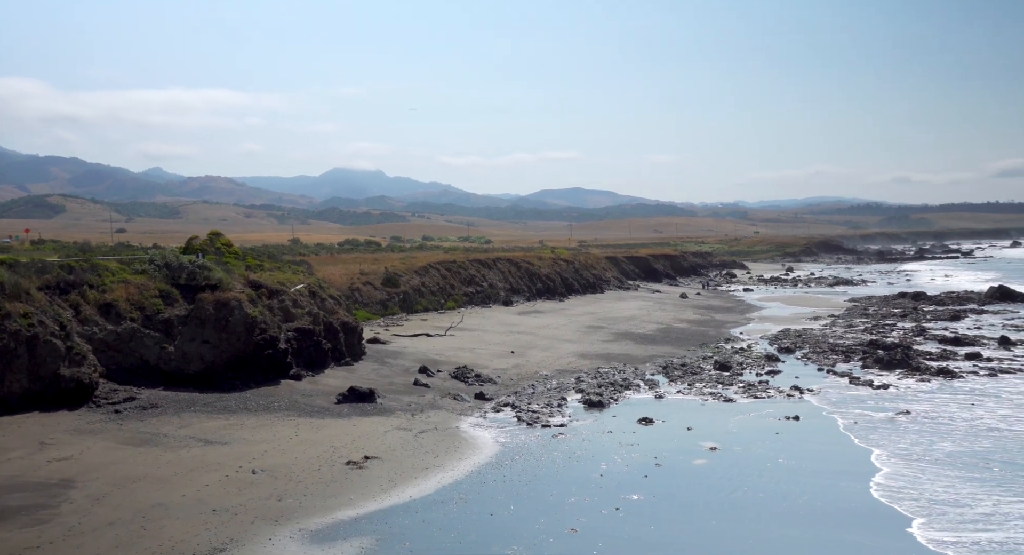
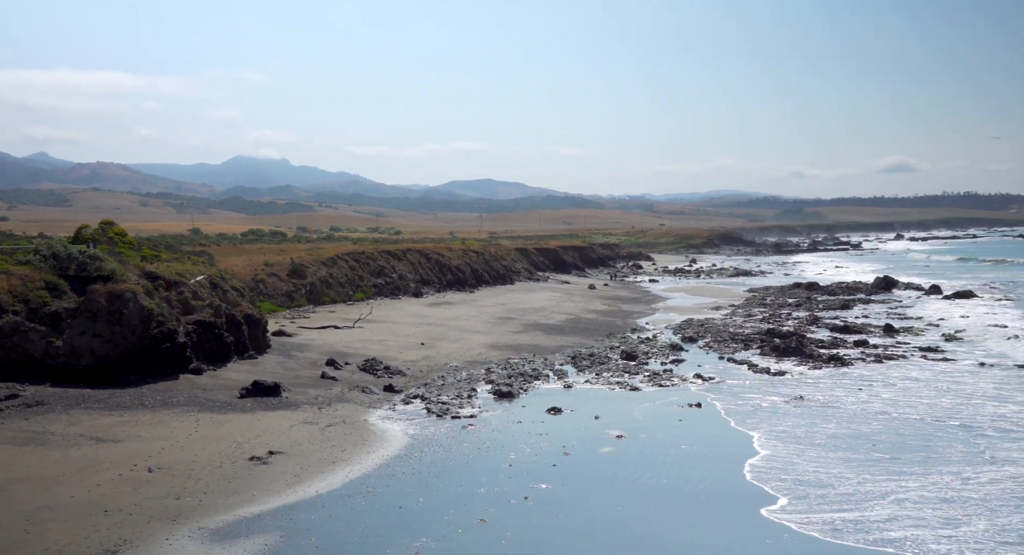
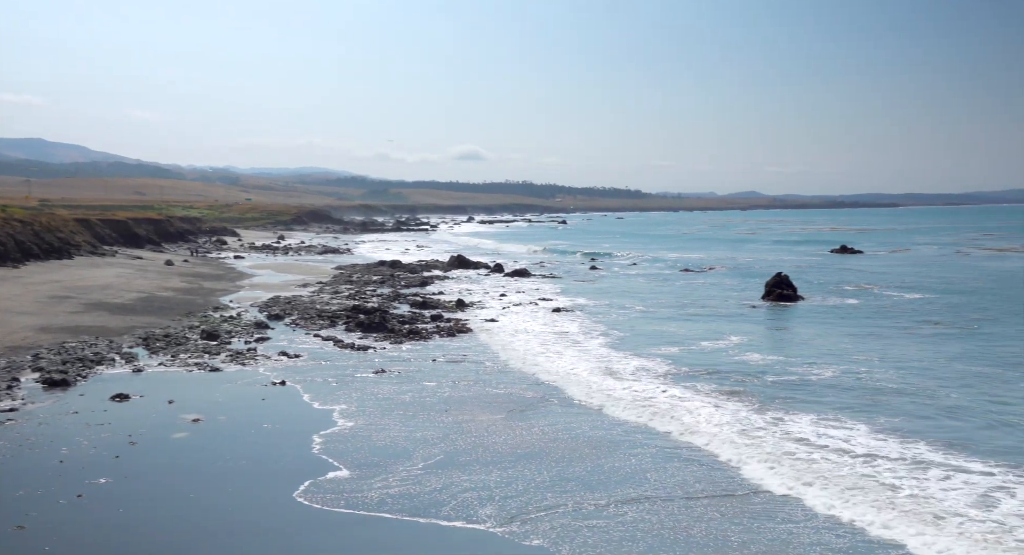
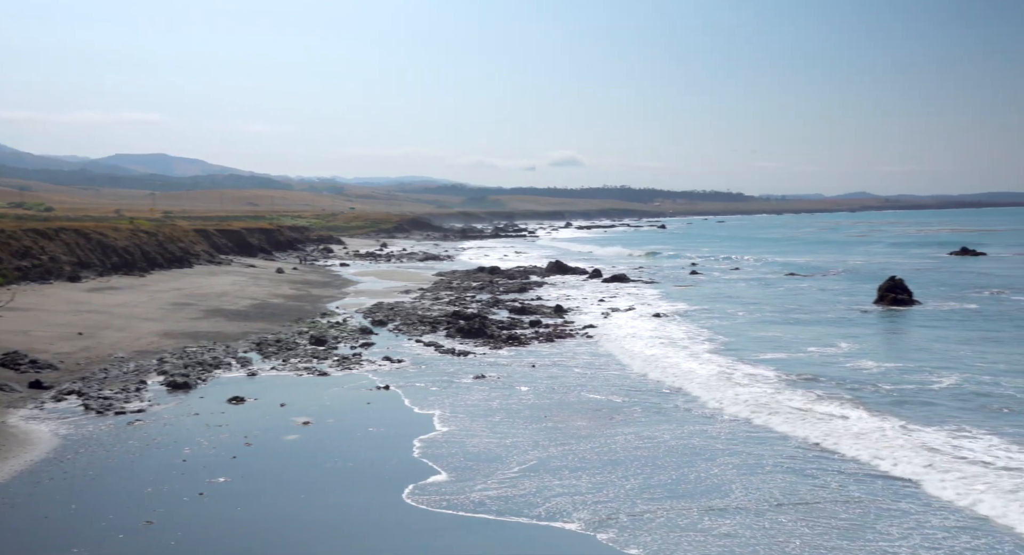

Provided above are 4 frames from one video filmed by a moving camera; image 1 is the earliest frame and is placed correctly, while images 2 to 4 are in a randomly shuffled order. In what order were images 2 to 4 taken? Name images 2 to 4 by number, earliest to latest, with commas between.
2, 4, 3
